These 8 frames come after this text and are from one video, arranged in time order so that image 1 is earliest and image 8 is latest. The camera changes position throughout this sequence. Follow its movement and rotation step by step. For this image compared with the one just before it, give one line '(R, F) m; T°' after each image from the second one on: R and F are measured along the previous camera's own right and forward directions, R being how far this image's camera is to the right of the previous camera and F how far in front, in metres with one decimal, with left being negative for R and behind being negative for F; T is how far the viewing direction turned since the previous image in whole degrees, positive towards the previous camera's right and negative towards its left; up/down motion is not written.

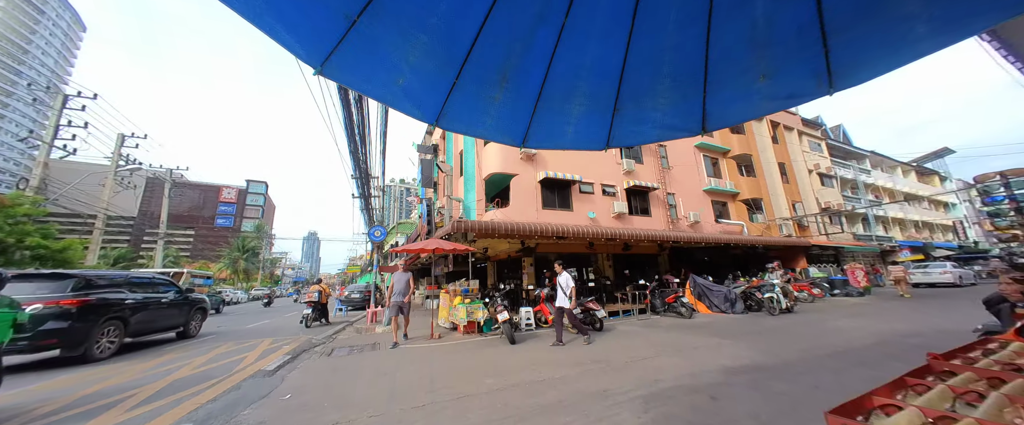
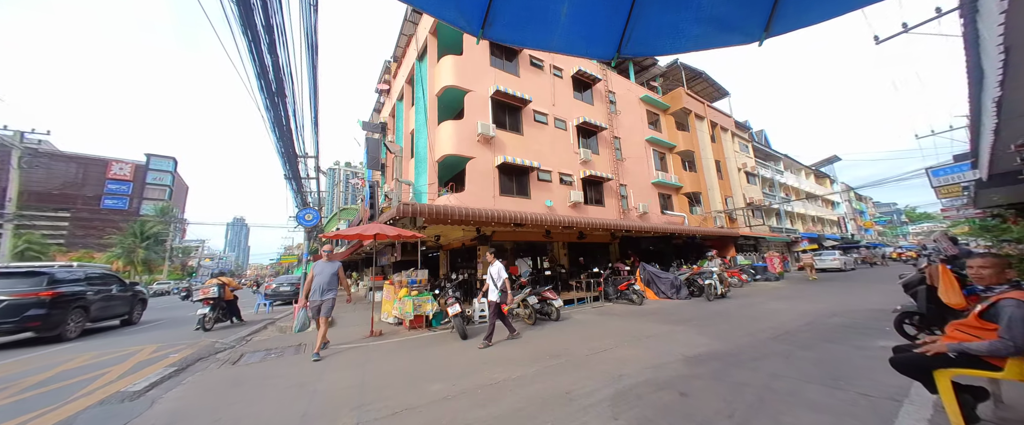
(0.0, +0.5) m; +9°
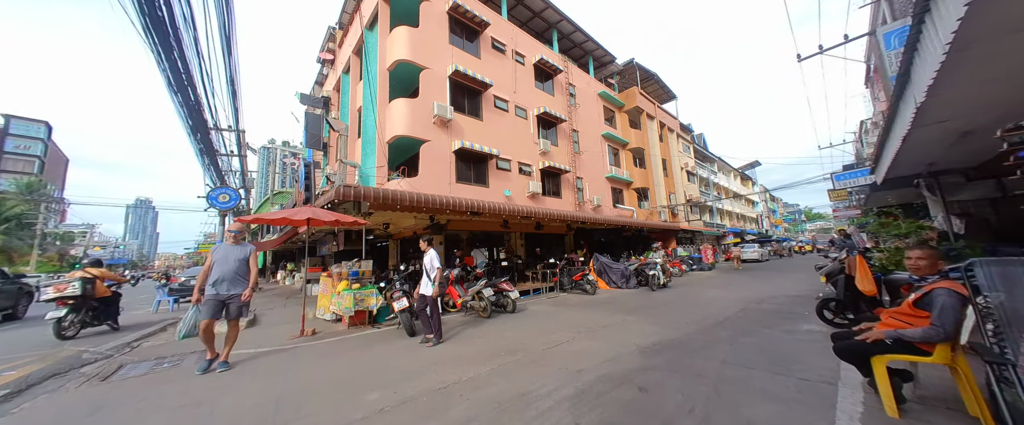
(0.0, +0.3) m; +9°
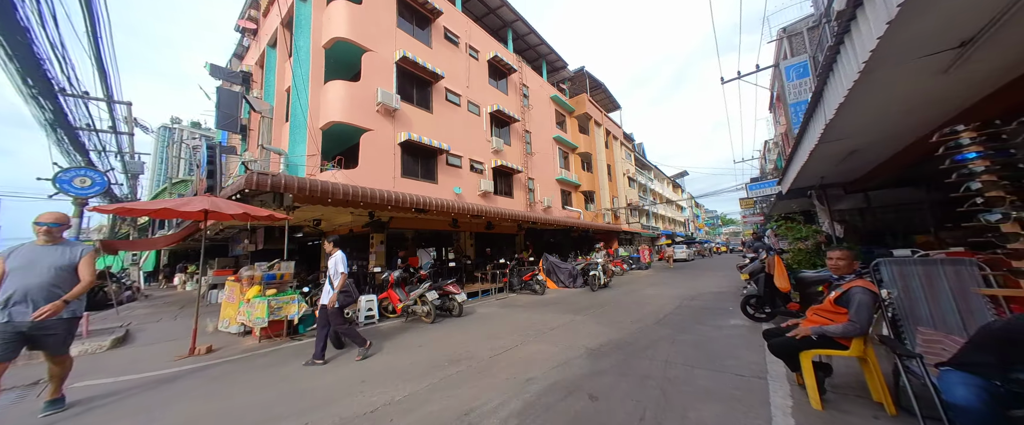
(0.0, +0.3) m; +10°
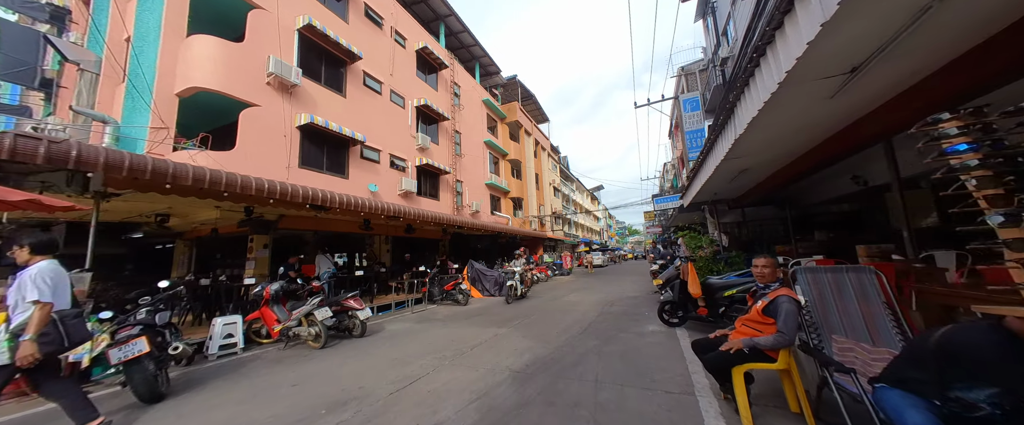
(+0.1, +0.5) m; +14°
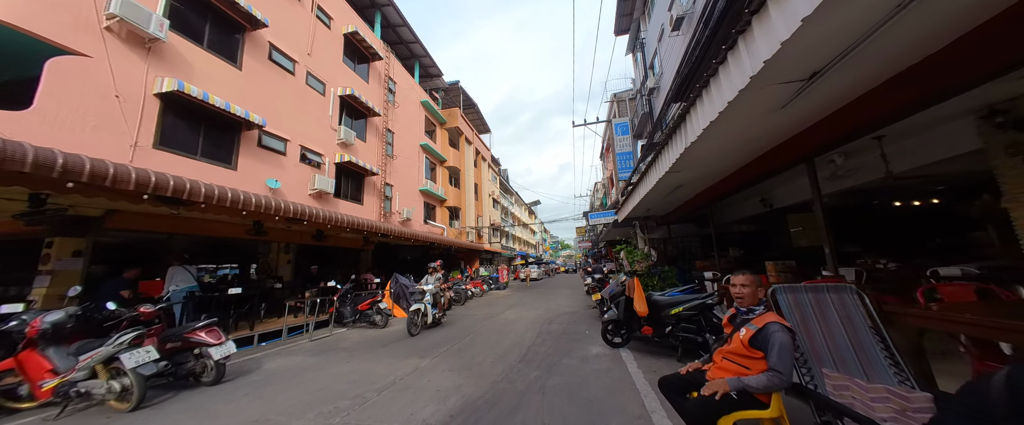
(+0.1, +0.7) m; +12°
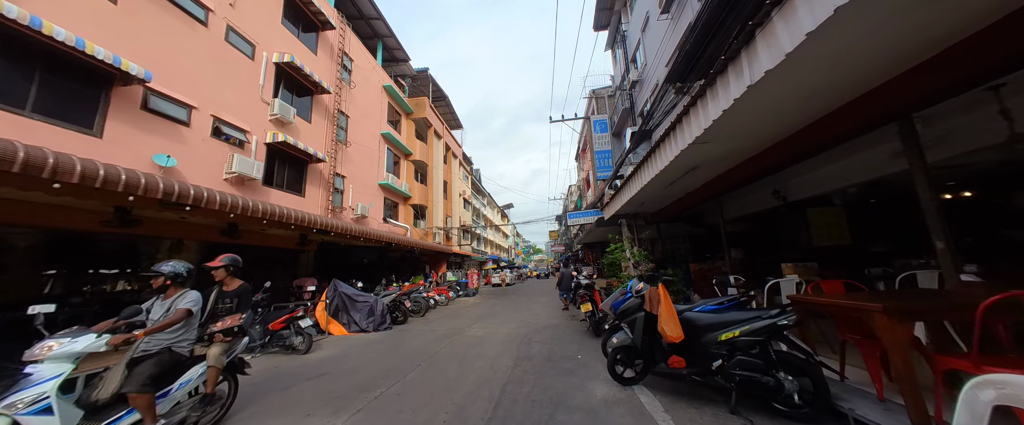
(0.0, +1.3) m; +6°
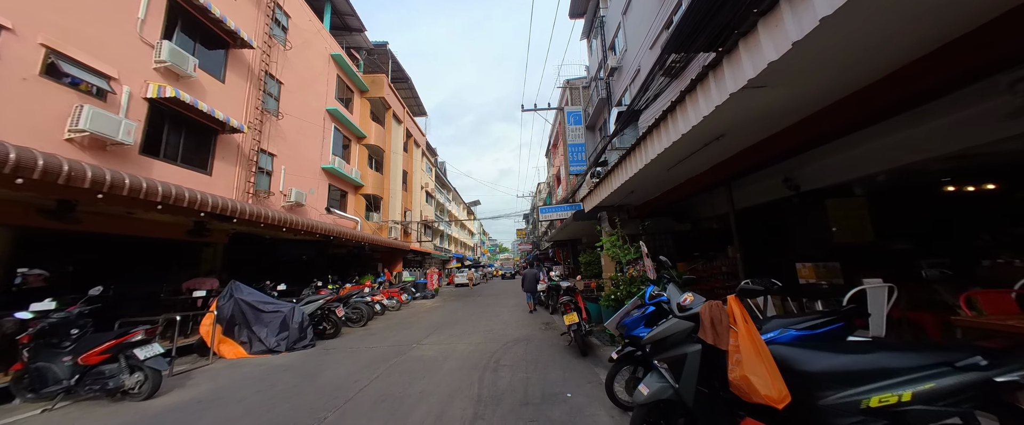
(0.0, +1.3) m; +7°
